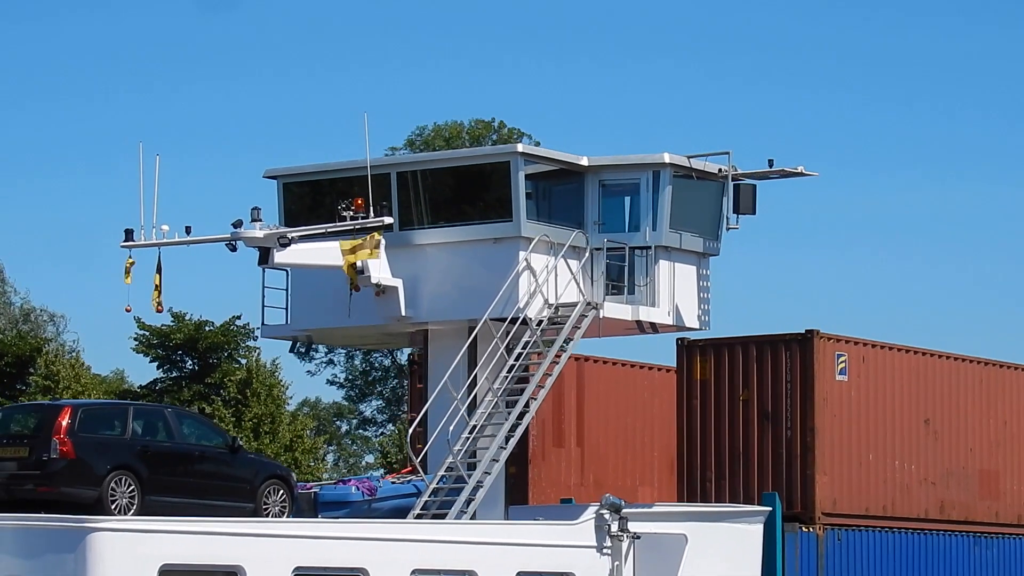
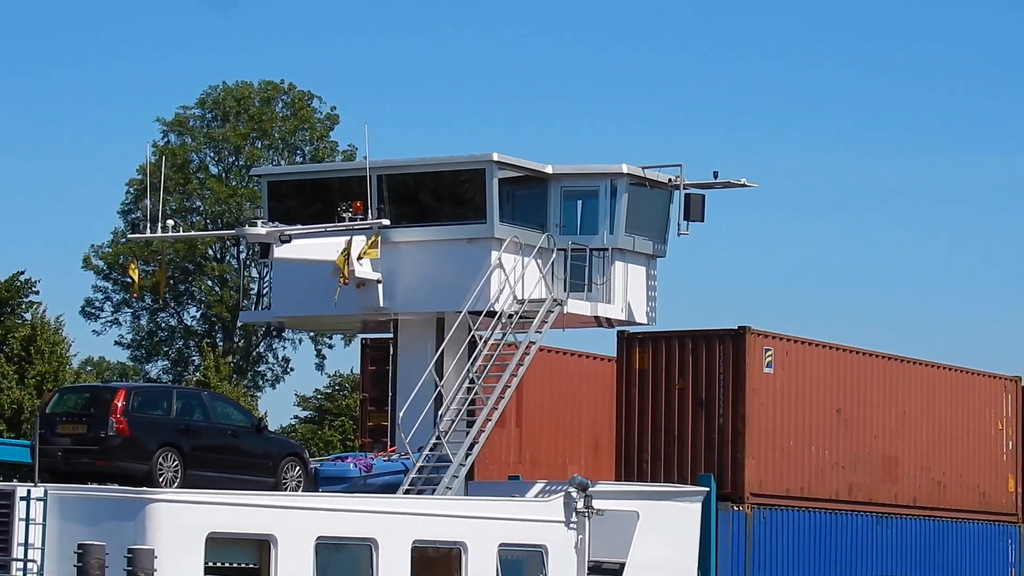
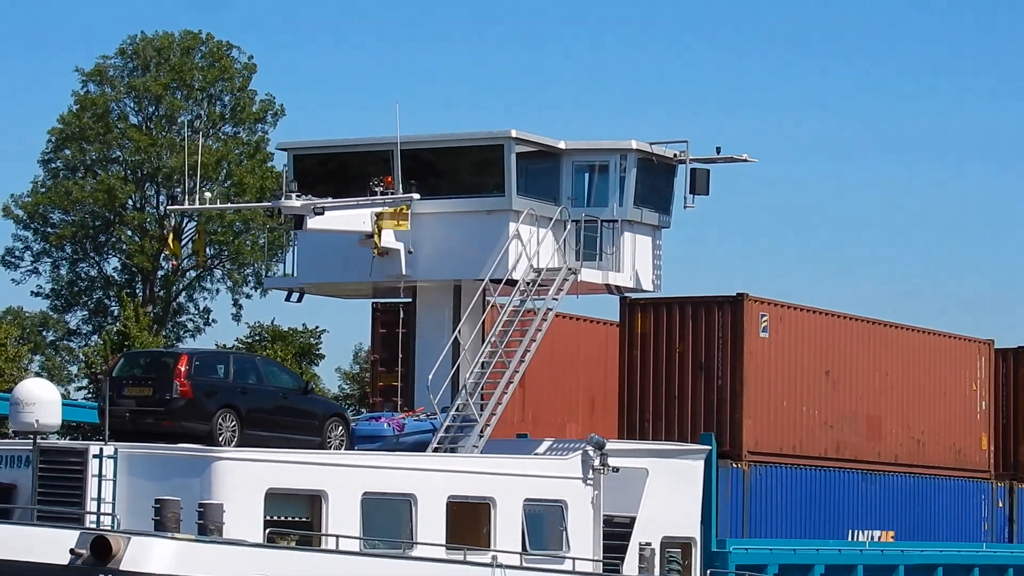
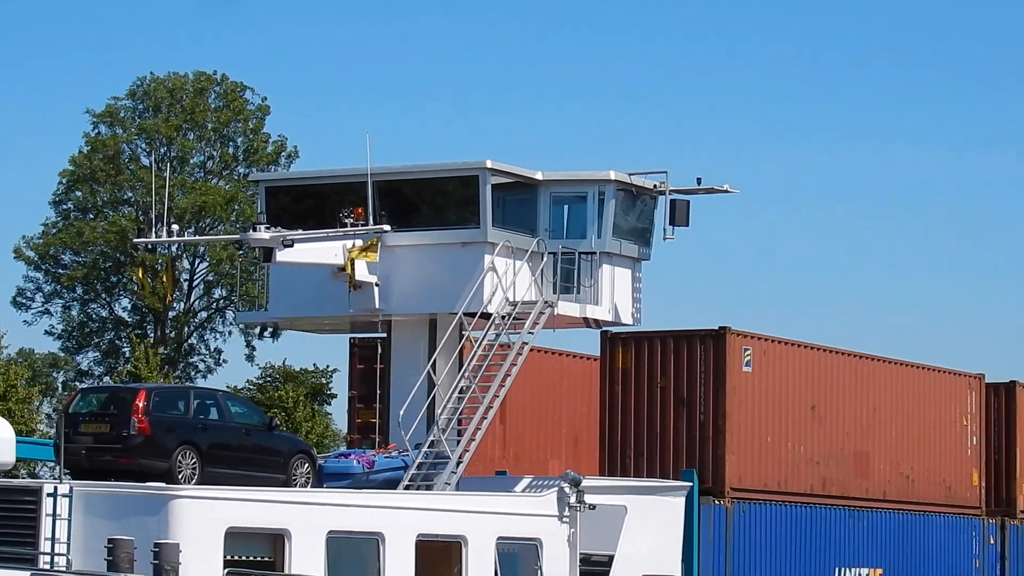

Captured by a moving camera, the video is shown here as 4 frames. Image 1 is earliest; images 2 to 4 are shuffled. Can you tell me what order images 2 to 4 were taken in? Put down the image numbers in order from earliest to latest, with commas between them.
2, 4, 3
